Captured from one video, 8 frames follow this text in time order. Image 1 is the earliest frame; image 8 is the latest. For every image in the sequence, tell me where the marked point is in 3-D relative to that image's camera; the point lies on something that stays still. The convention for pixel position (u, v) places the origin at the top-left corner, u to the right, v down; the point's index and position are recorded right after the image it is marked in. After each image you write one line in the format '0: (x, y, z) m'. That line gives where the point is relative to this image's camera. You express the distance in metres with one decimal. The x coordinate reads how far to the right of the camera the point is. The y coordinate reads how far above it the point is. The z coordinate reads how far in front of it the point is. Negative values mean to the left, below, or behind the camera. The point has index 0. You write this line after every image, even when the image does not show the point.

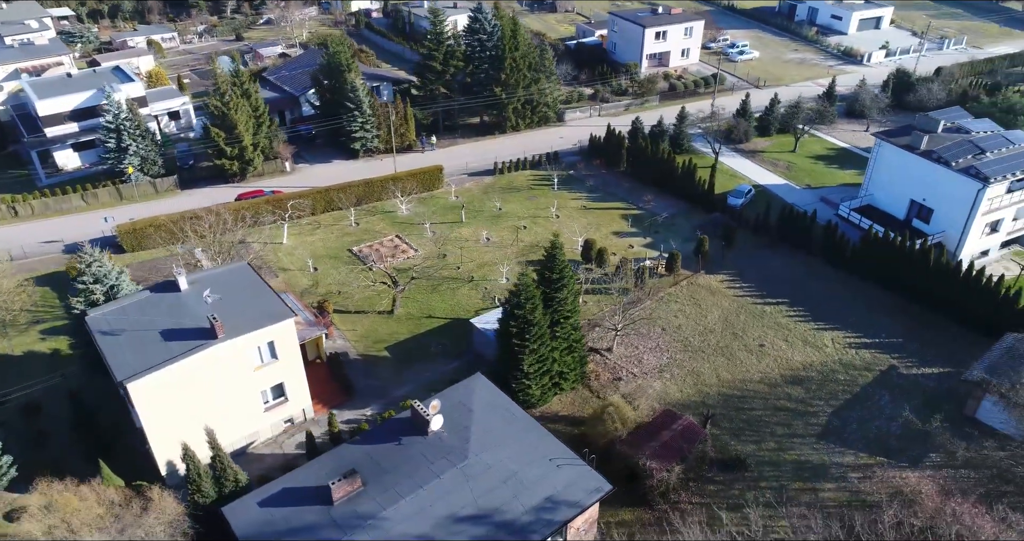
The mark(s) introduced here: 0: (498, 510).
0: (-0.4, -6.7, +20.0) m
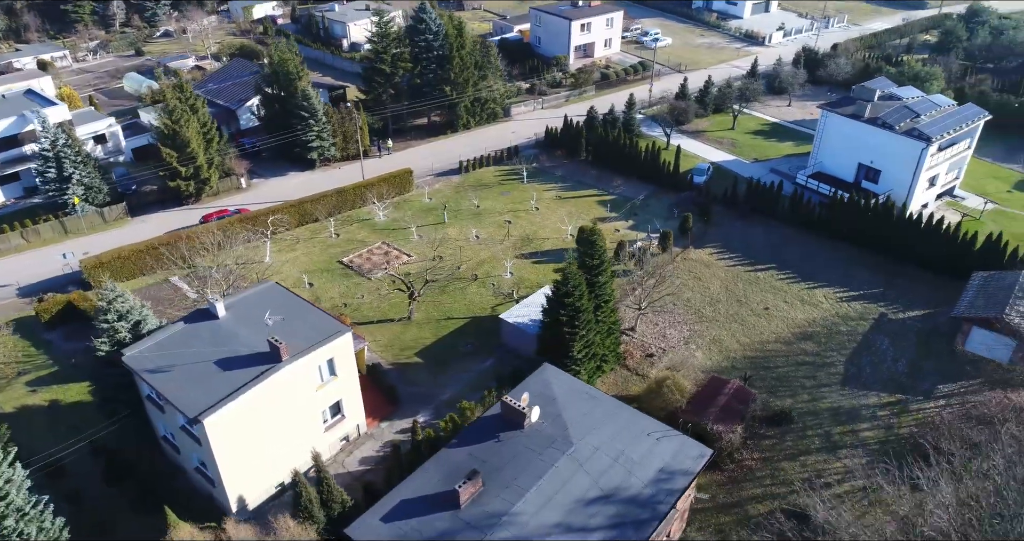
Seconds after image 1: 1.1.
0: (+3.1, -6.3, +20.6) m
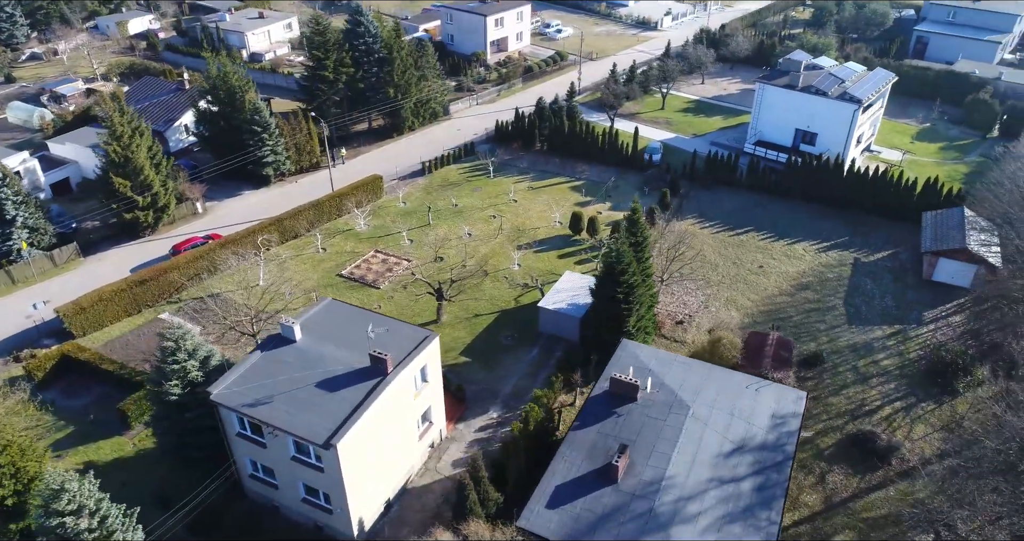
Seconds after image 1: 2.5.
0: (+7.3, -5.2, +22.2) m
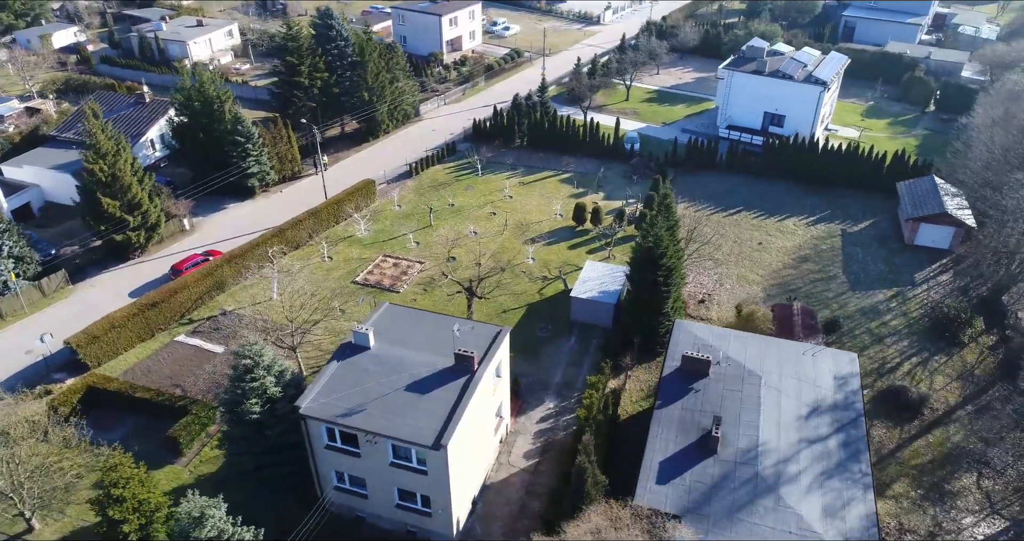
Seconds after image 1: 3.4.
0: (+10.2, -4.3, +23.7) m
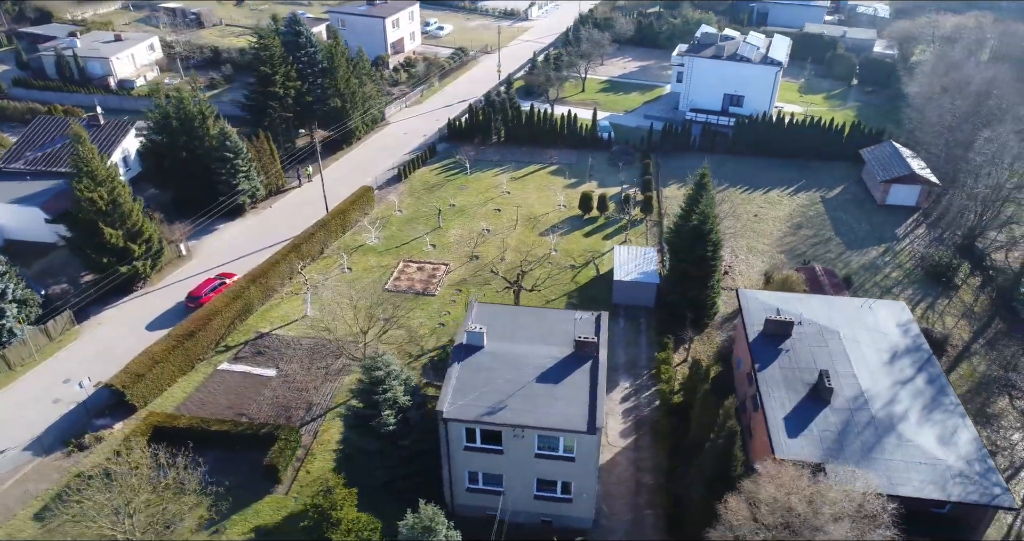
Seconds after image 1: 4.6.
0: (+14.0, -2.7, +26.1) m
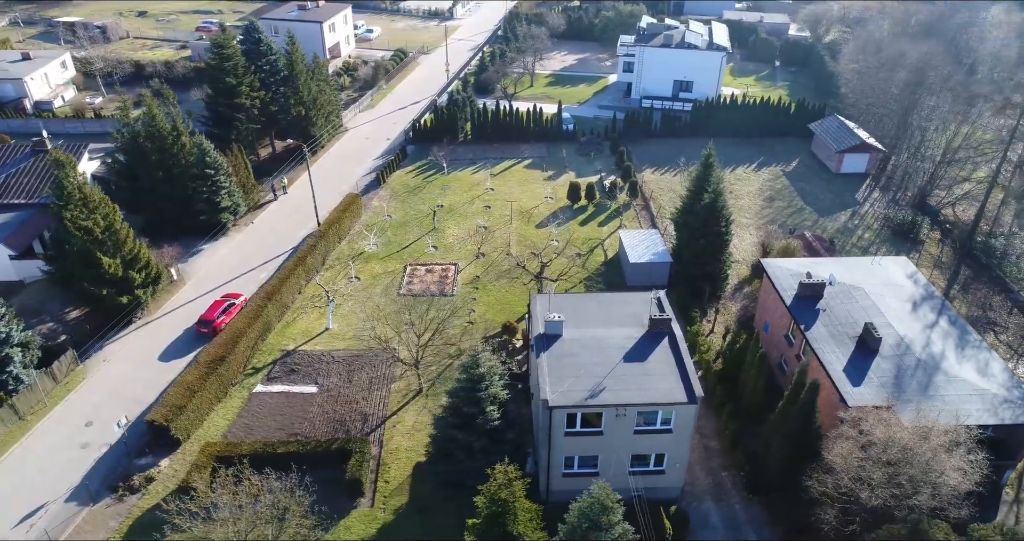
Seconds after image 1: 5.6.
0: (+16.1, -1.0, +28.8) m
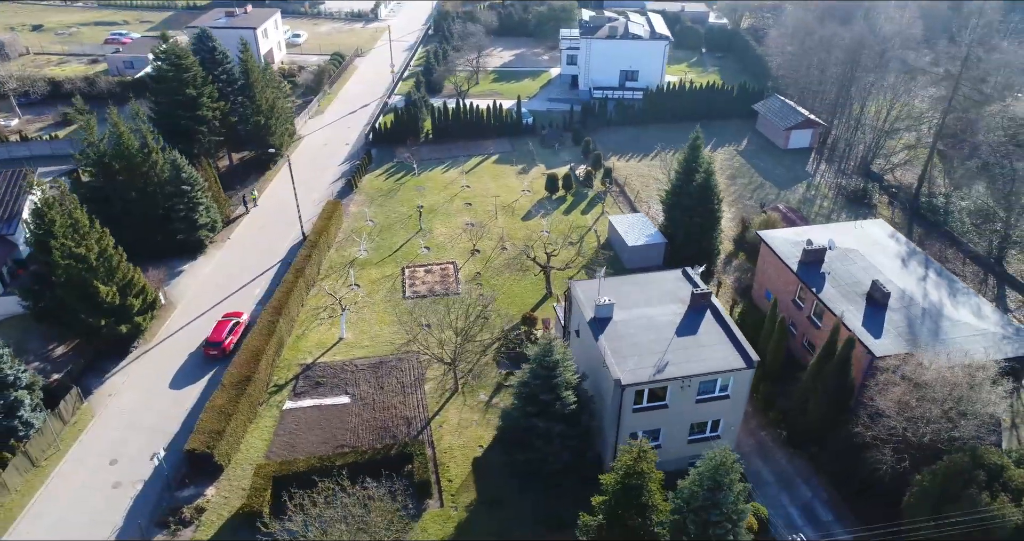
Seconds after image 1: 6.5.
0: (+17.1, +0.8, +31.5) m
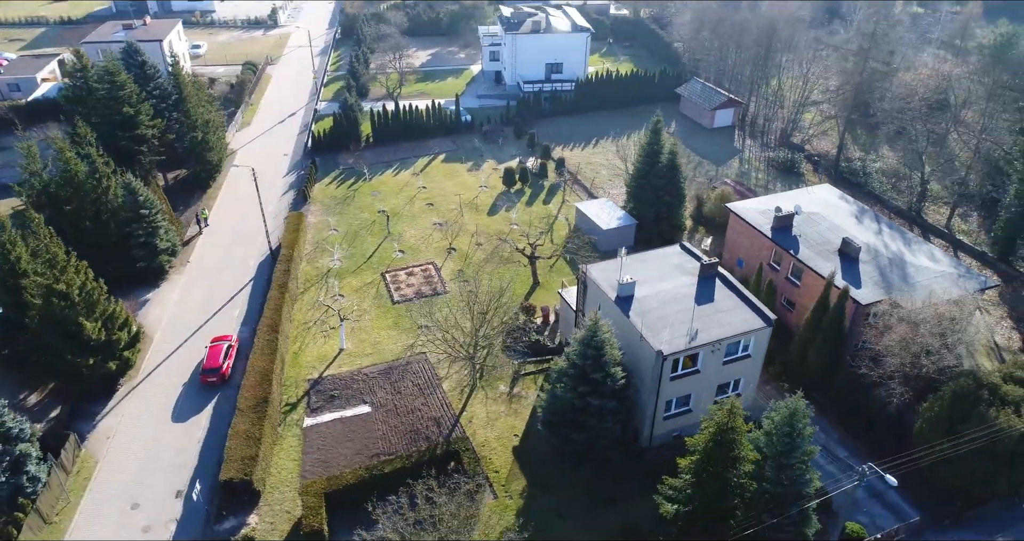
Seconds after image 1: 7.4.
0: (+16.6, +2.9, +34.9) m
